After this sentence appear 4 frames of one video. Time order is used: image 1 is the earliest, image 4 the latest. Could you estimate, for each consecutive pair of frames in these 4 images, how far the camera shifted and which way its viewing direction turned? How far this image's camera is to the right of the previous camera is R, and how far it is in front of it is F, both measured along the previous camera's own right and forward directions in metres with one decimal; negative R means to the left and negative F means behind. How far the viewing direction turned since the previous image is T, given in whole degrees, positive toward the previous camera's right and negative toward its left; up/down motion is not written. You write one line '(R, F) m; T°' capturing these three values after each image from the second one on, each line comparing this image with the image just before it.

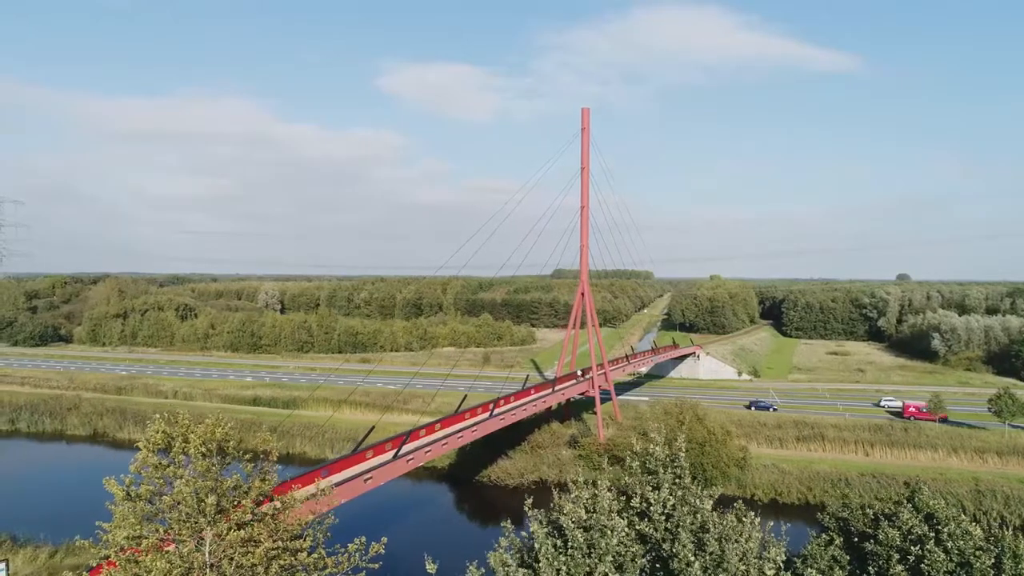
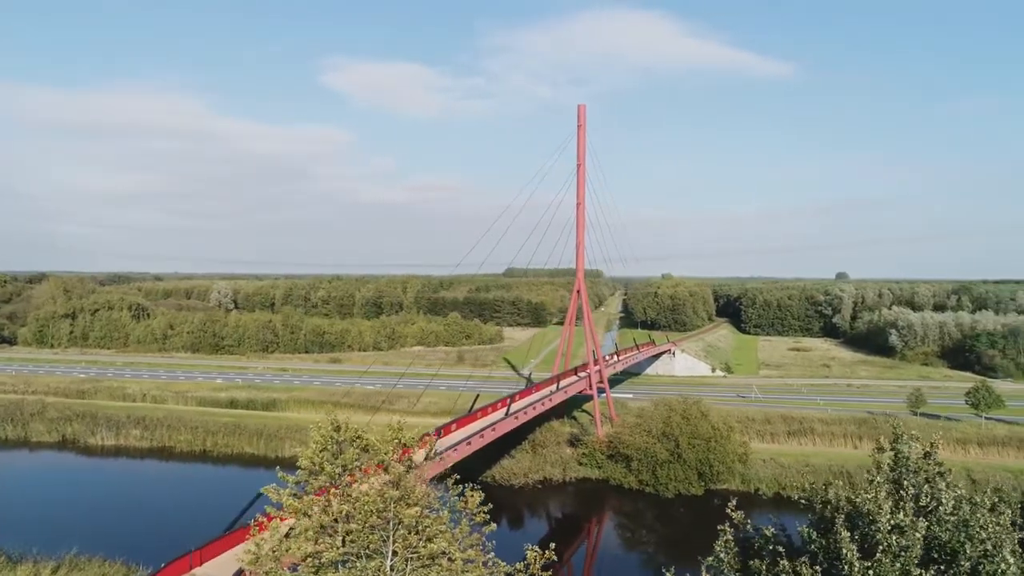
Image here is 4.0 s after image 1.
(-1.5, +0.4) m; +3°
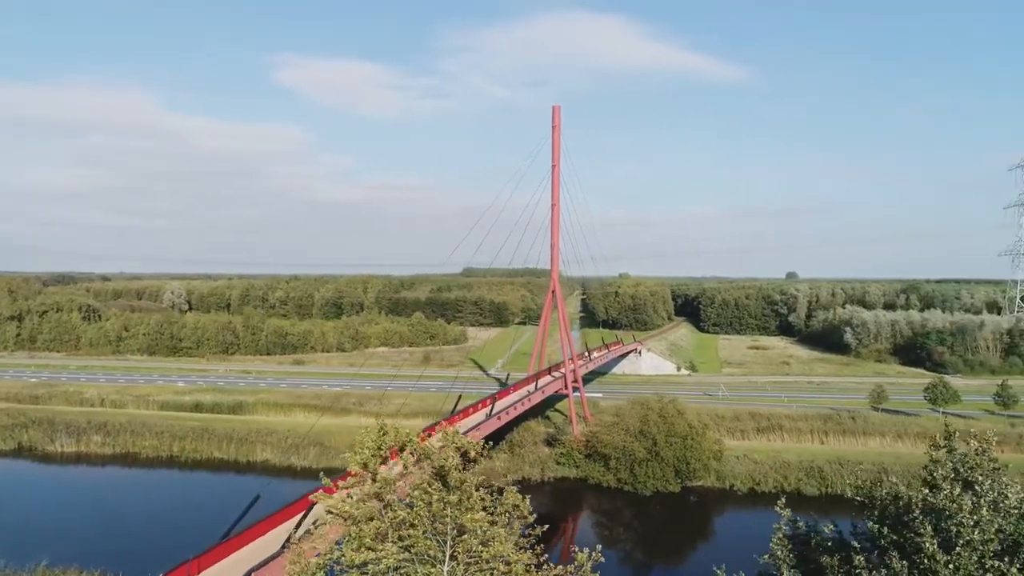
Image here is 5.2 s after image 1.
(-0.5, 0.0) m; +3°
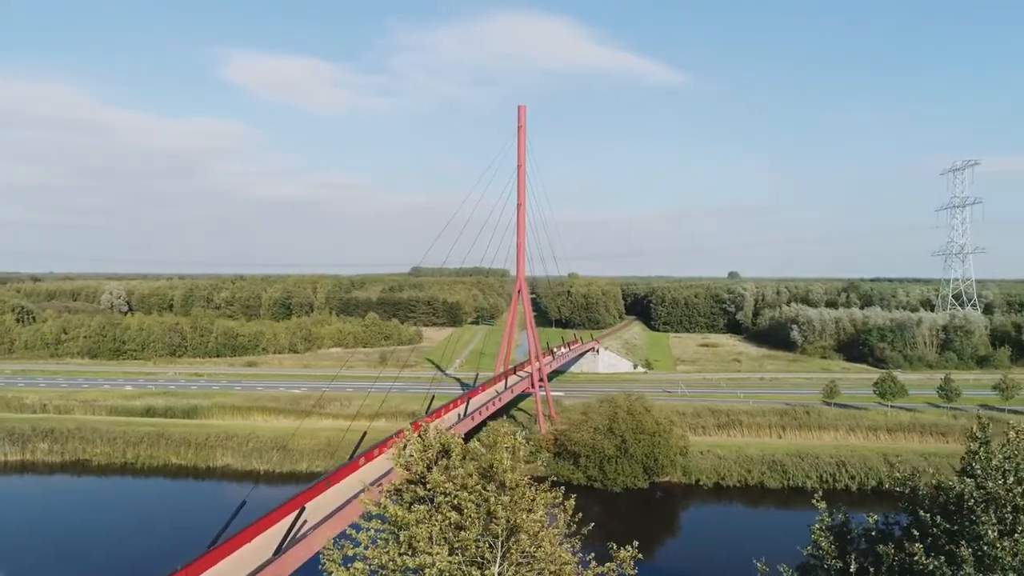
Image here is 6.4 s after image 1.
(-0.6, 0.0) m; +4°
